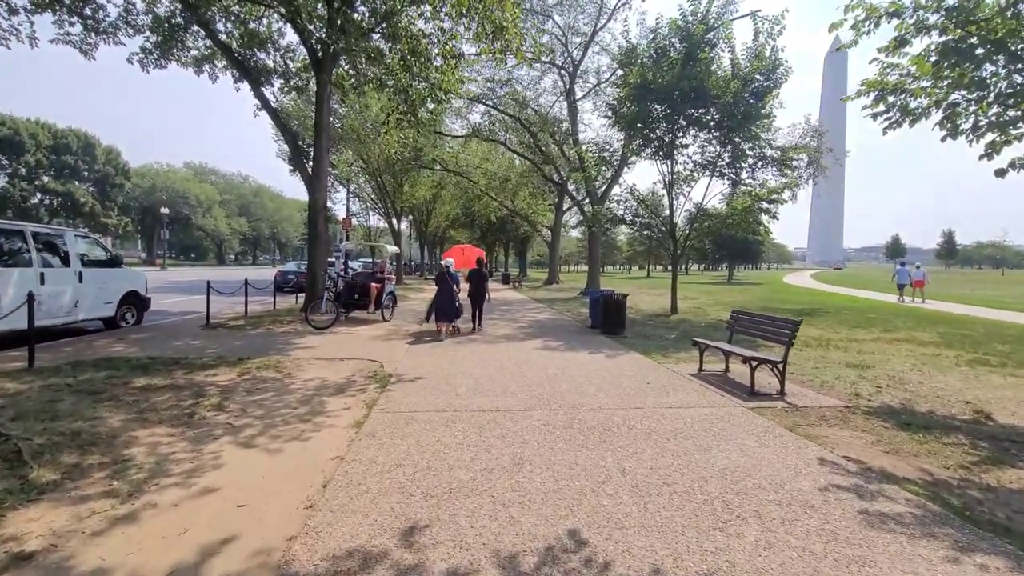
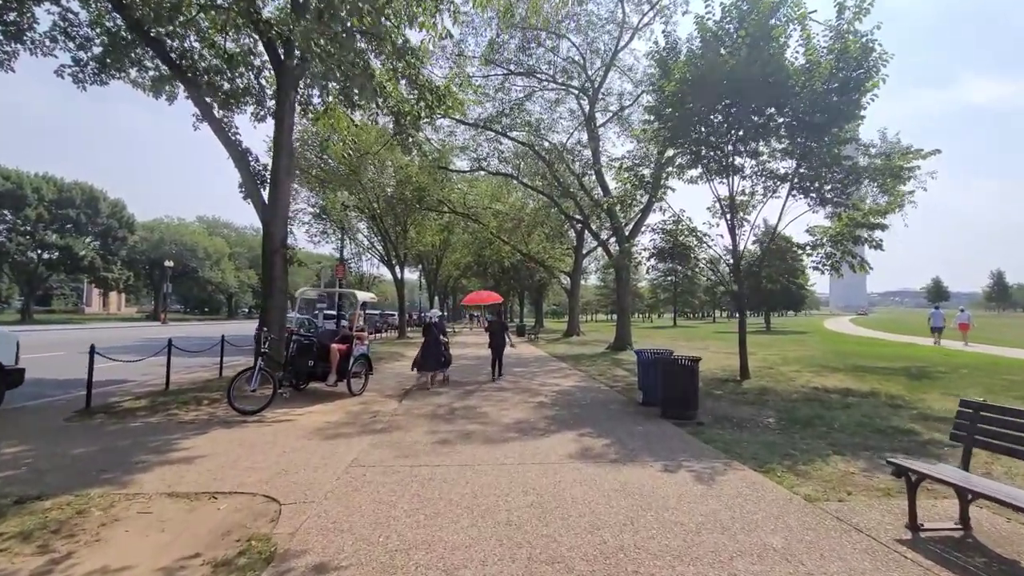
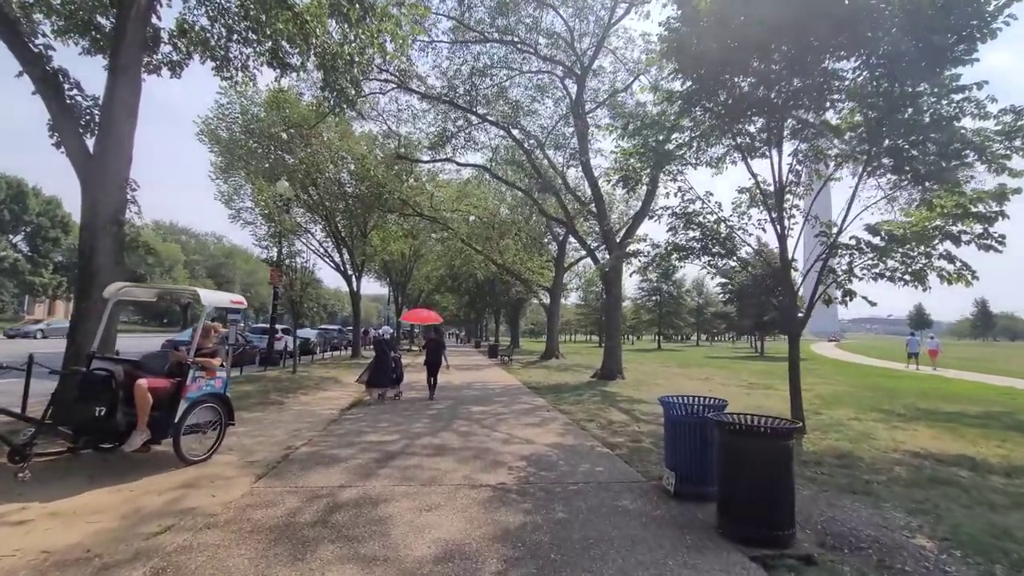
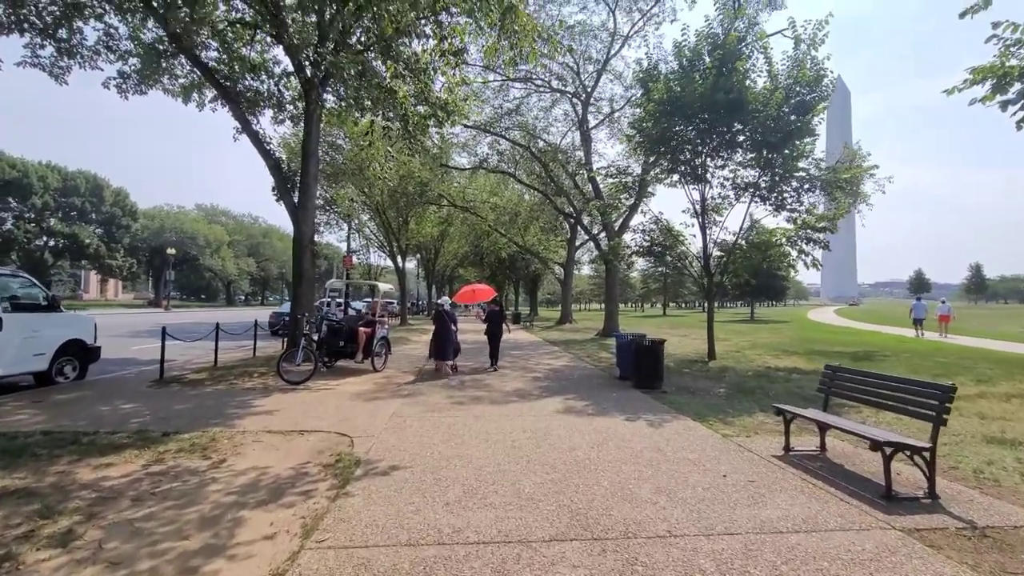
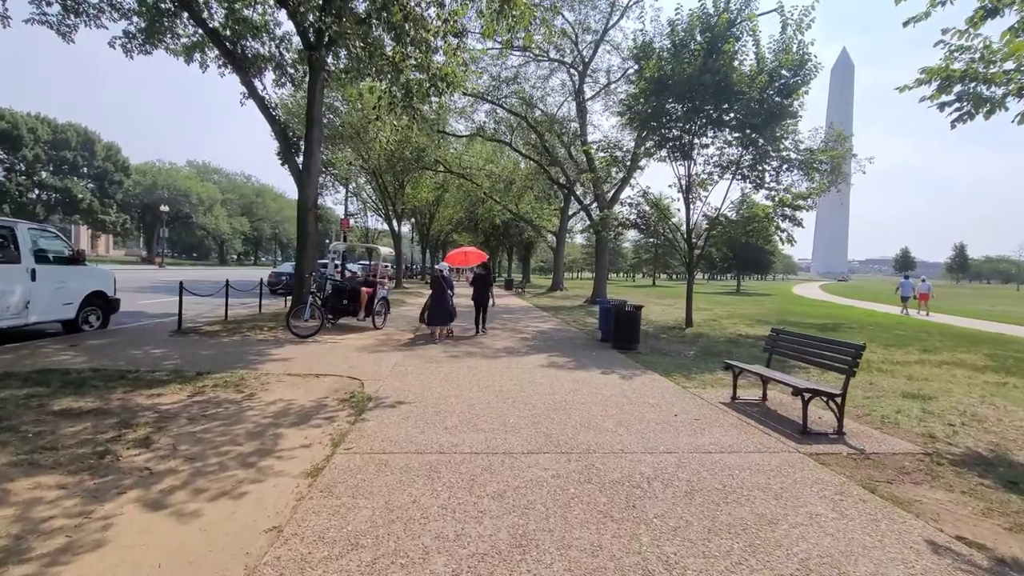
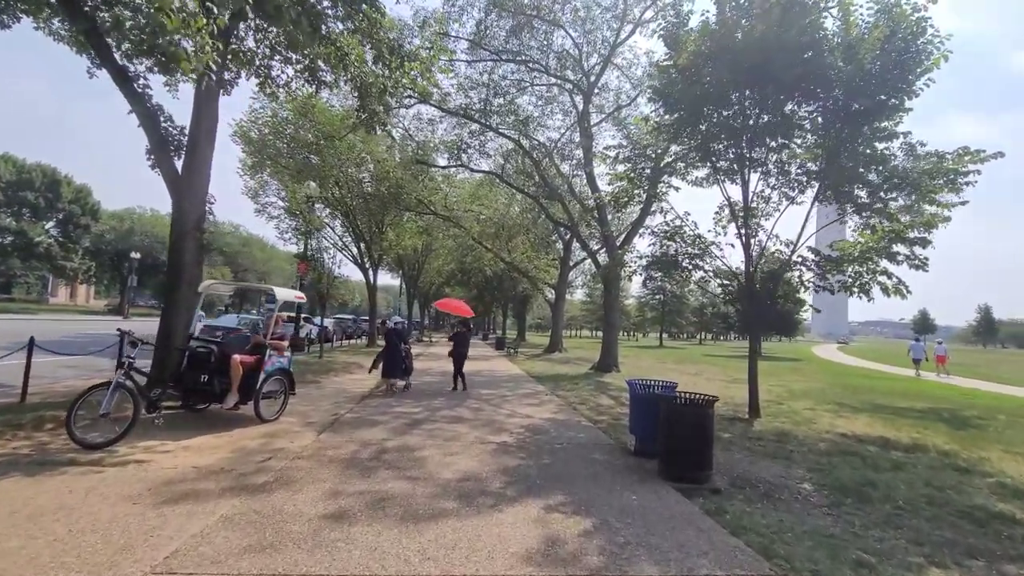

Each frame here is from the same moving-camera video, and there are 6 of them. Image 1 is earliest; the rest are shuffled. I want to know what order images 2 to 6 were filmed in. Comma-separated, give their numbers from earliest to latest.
5, 4, 2, 6, 3
